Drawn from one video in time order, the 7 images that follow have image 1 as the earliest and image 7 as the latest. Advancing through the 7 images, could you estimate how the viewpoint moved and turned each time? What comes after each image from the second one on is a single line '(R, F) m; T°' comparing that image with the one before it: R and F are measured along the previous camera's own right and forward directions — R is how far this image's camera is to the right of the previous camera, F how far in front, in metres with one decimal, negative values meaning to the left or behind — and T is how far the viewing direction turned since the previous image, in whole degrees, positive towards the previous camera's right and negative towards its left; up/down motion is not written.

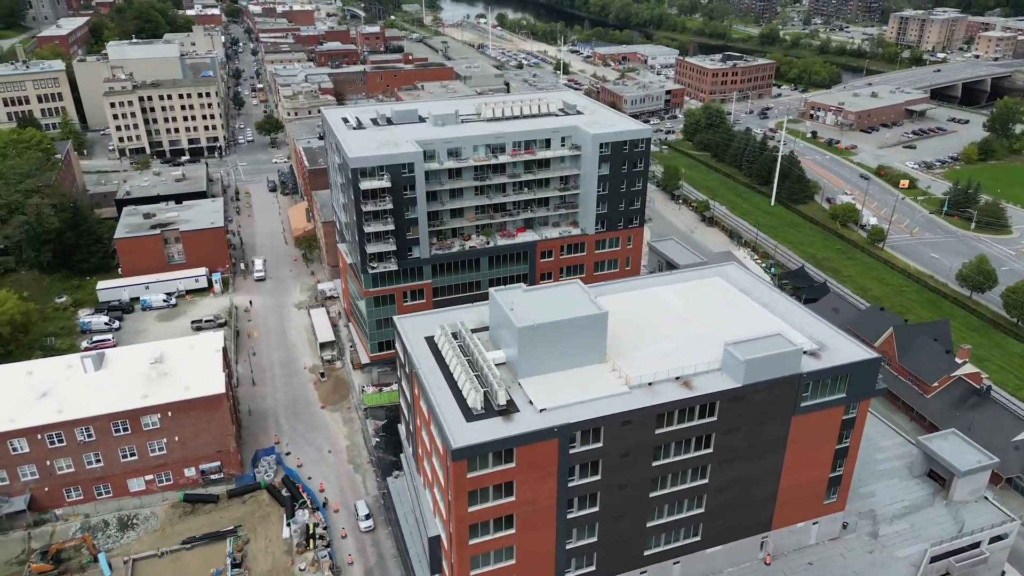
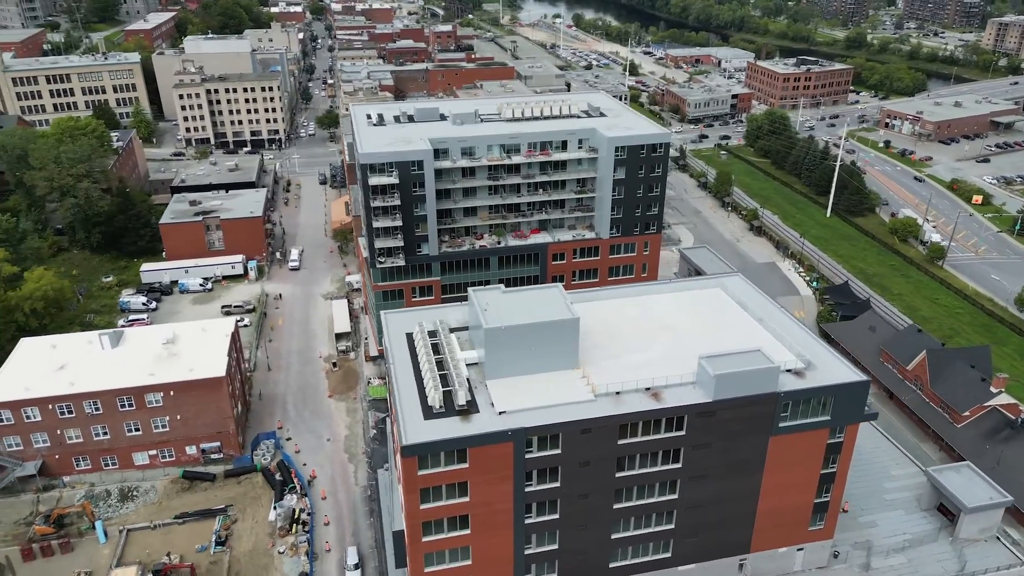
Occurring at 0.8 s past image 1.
(+5.7, +0.4) m; -6°
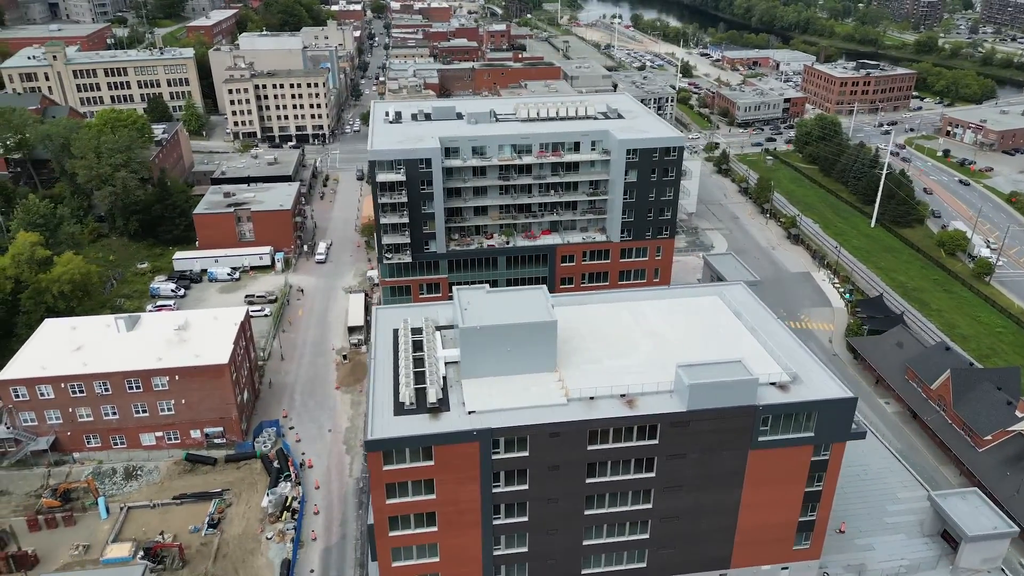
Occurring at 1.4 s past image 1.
(+4.3, +0.2) m; -4°
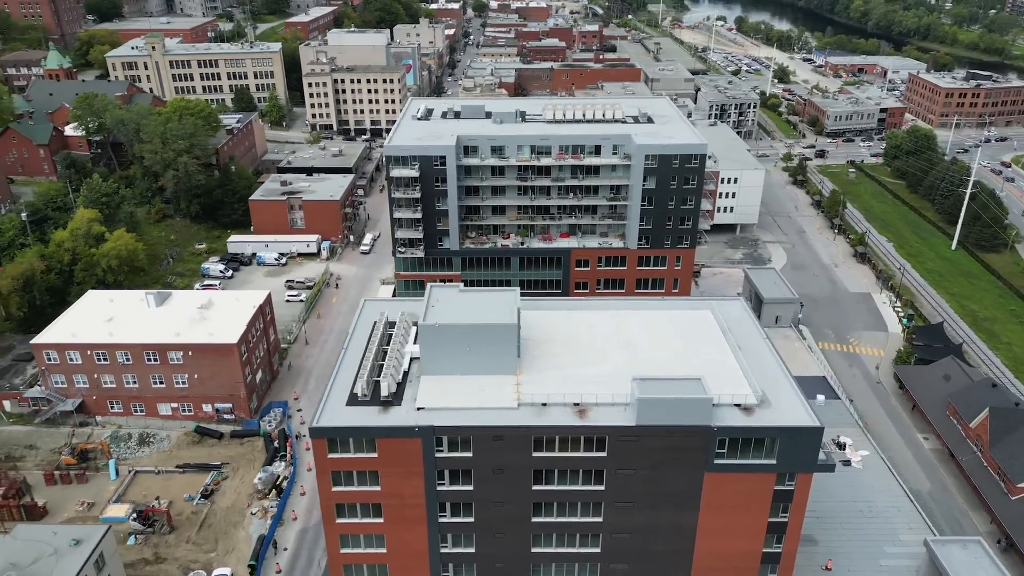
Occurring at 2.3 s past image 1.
(+7.3, +0.6) m; -7°
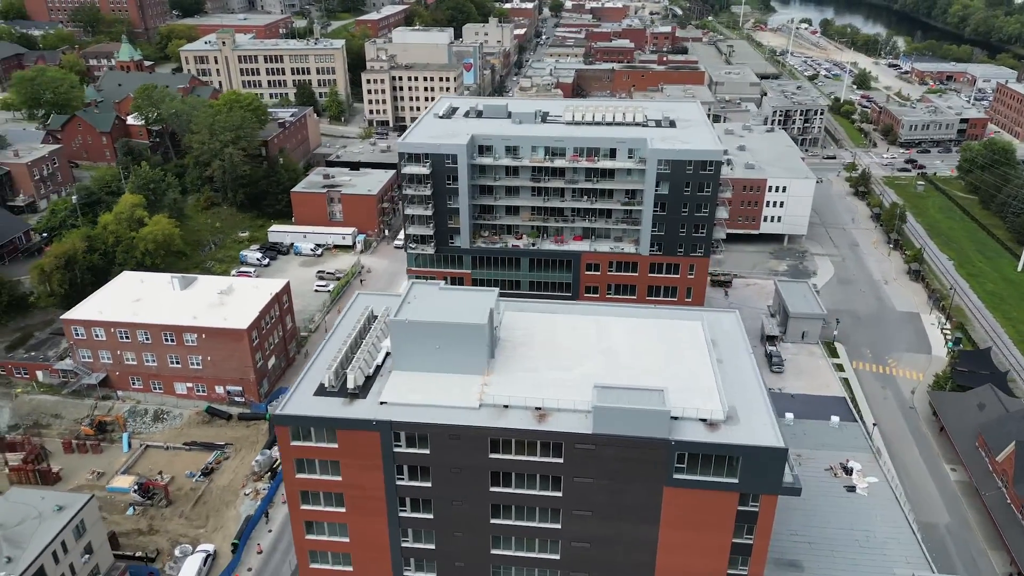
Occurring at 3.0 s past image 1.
(+5.6, +0.4) m; -6°
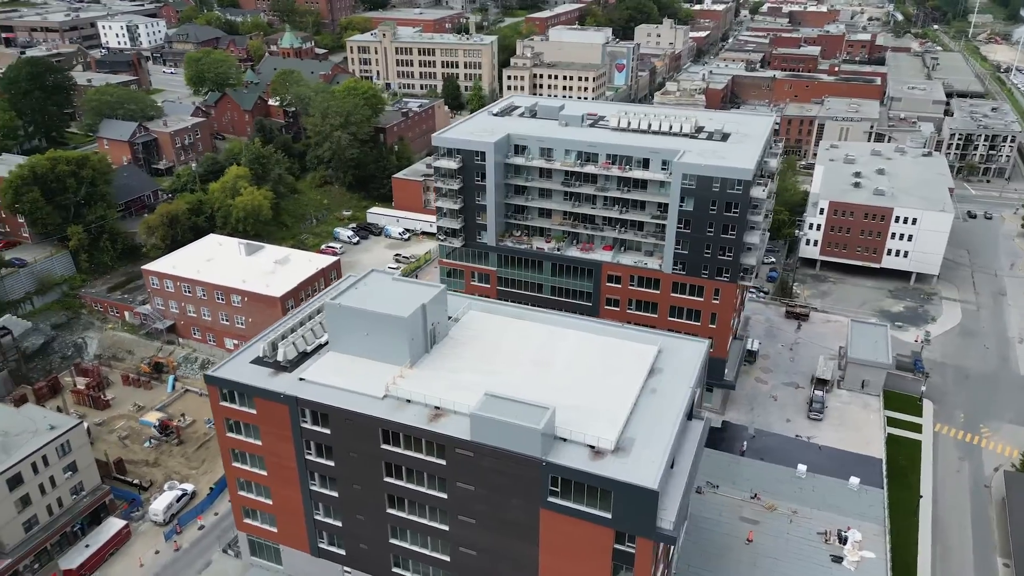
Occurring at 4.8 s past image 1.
(+14.1, +2.1) m; -14°
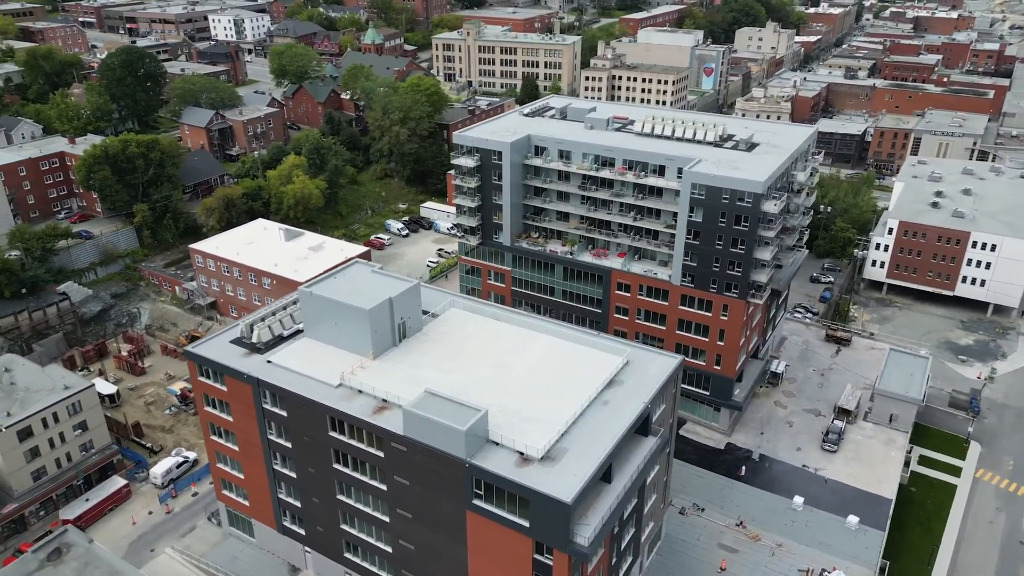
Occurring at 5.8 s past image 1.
(+7.9, +0.7) m; -8°
